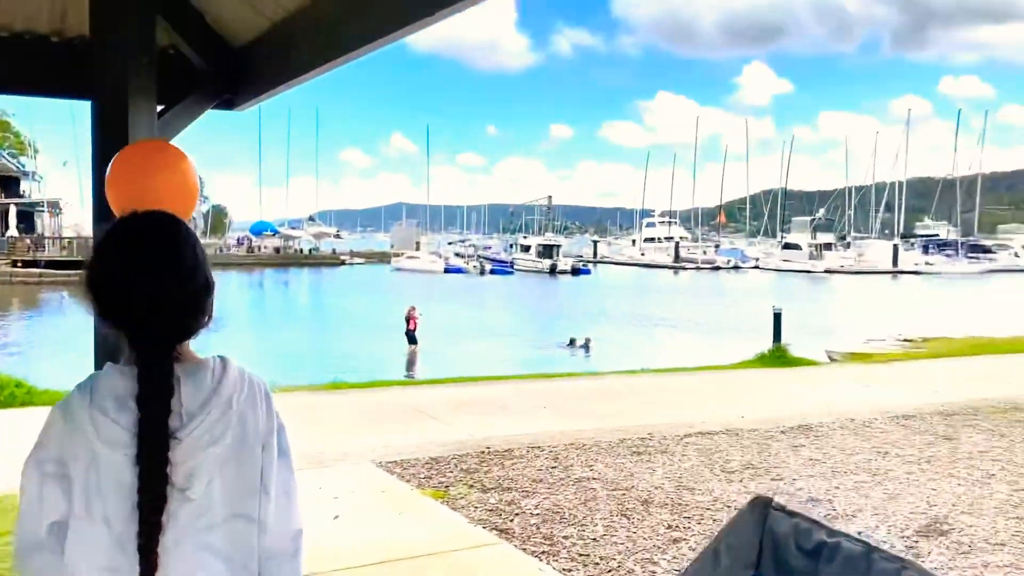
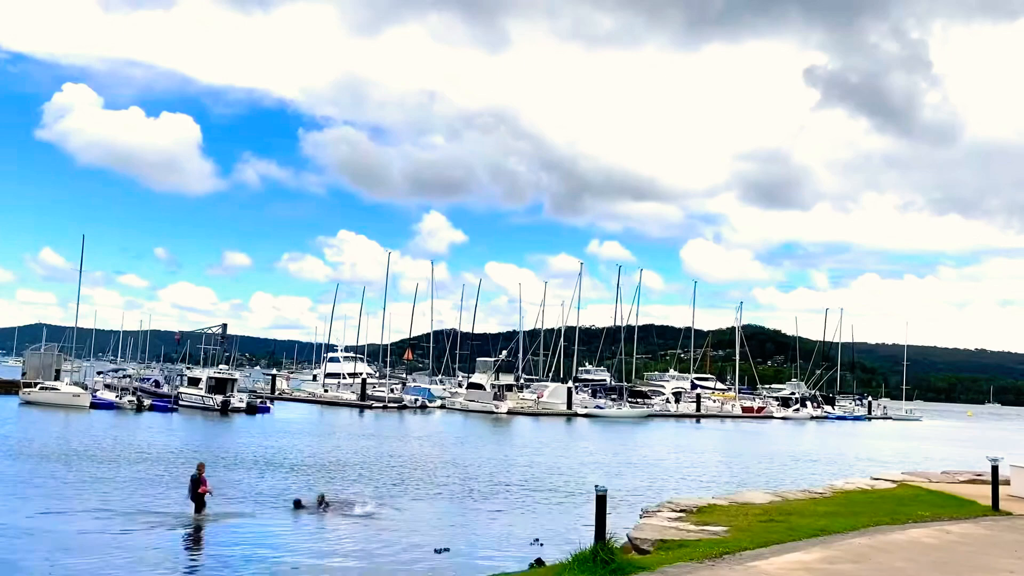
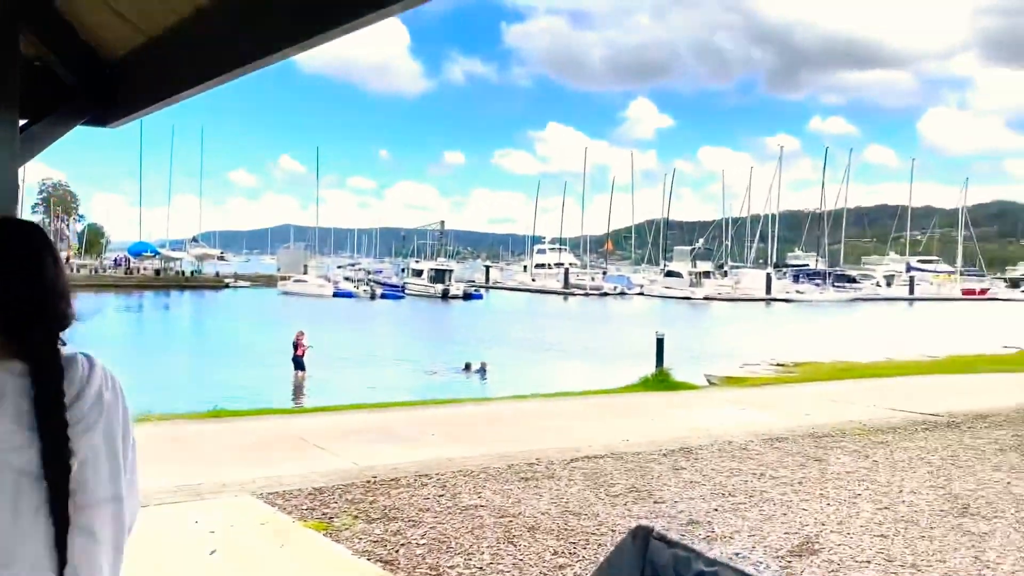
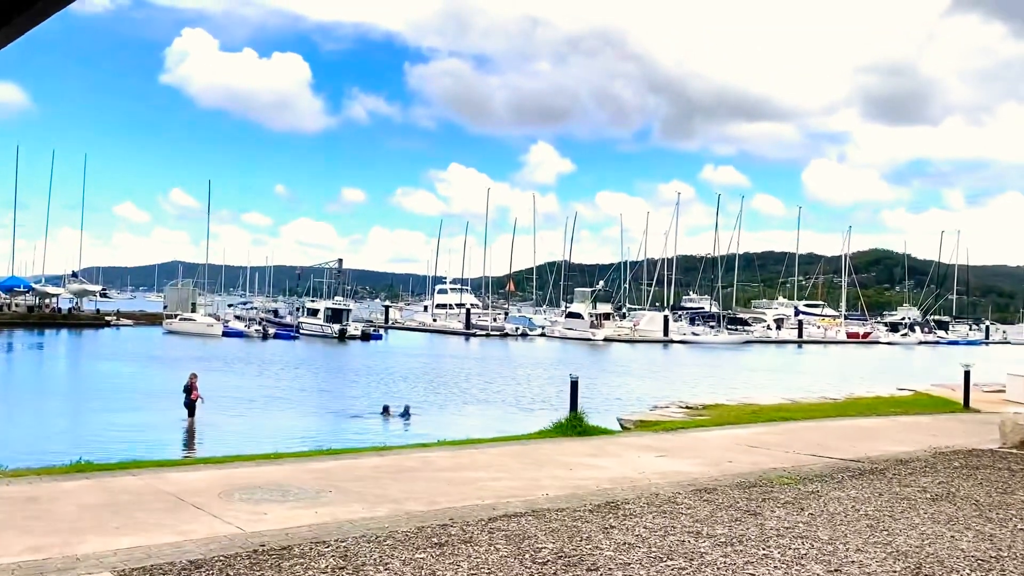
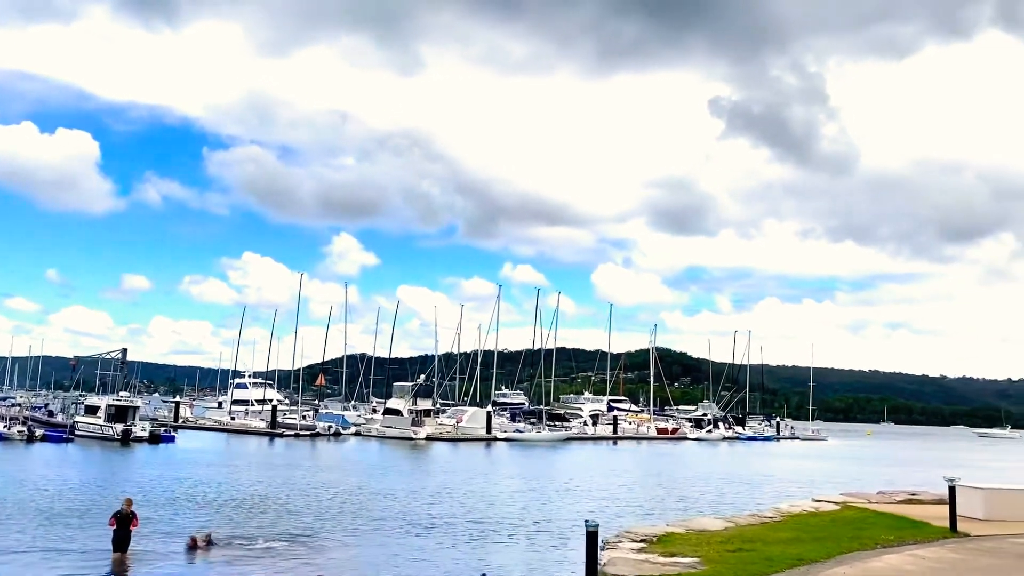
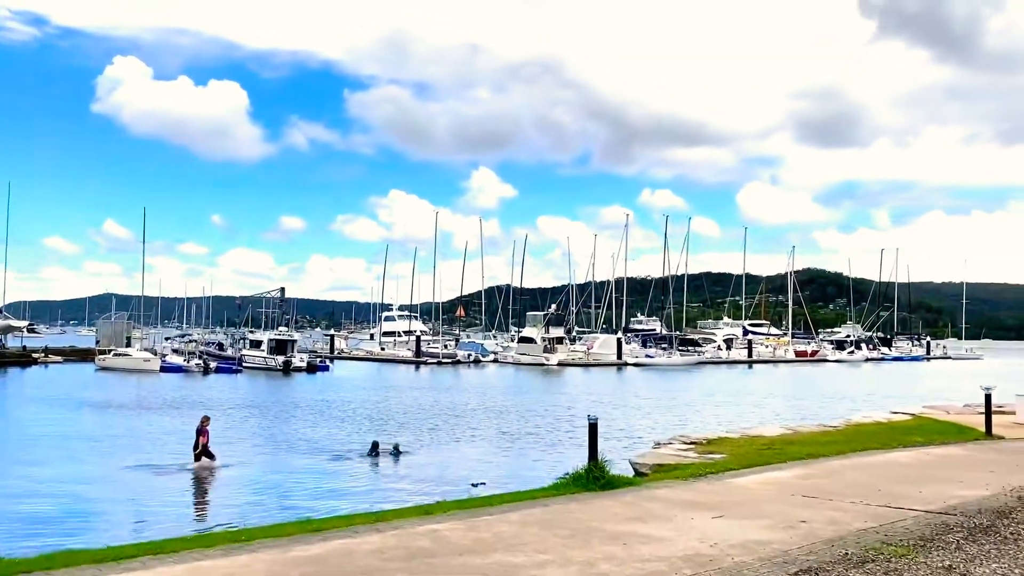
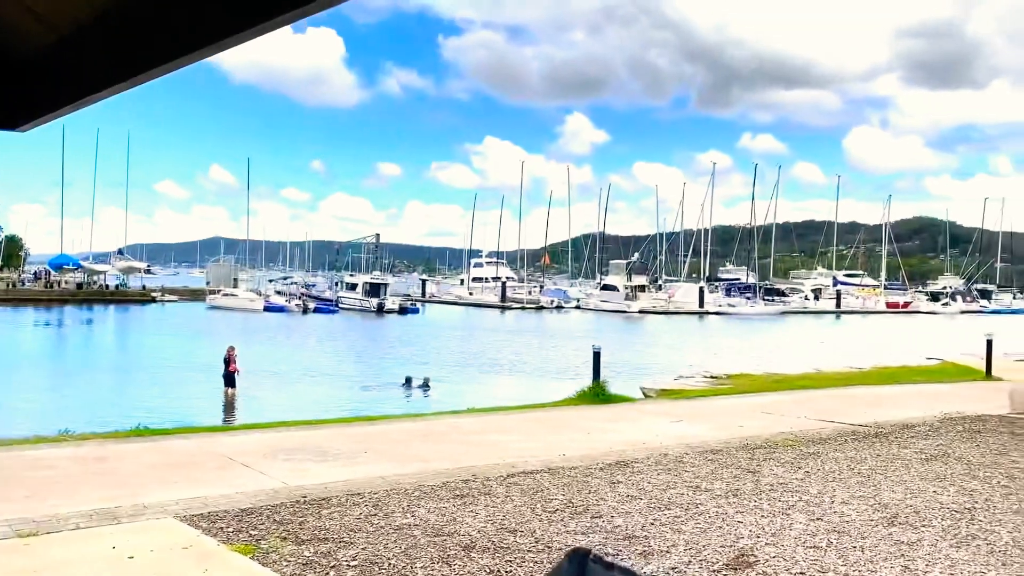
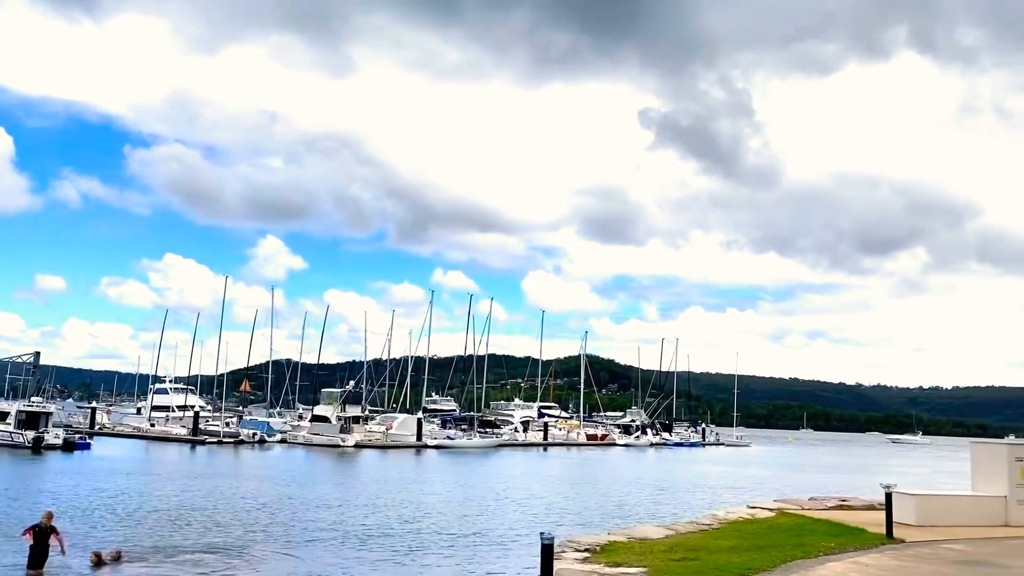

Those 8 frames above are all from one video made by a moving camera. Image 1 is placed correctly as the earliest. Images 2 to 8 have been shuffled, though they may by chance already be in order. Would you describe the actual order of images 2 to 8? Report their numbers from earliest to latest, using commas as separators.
3, 7, 4, 6, 2, 5, 8
